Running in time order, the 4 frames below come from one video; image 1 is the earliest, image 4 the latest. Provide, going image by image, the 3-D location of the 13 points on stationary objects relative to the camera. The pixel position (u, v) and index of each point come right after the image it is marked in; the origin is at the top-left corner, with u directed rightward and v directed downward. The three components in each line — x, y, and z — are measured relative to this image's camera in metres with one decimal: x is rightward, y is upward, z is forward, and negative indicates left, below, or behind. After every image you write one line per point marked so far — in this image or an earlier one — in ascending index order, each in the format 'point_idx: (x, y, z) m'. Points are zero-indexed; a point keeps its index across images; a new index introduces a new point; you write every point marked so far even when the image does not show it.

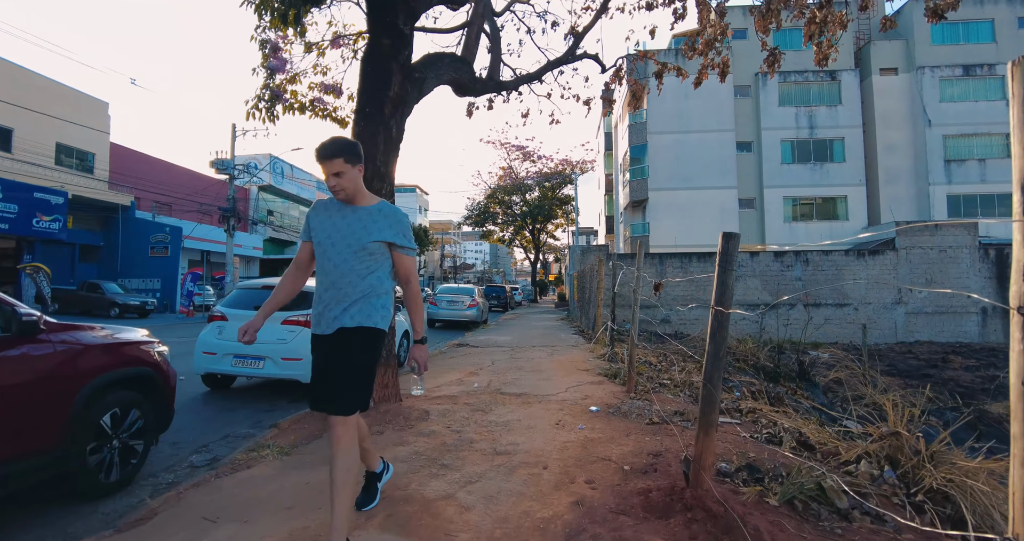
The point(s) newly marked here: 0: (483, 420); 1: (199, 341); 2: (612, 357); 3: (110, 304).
0: (-0.3, -1.4, +4.2) m
1: (-4.2, -1.0, +6.0) m
2: (+1.7, -1.5, +7.4) m
3: (-17.4, -1.4, +19.4) m
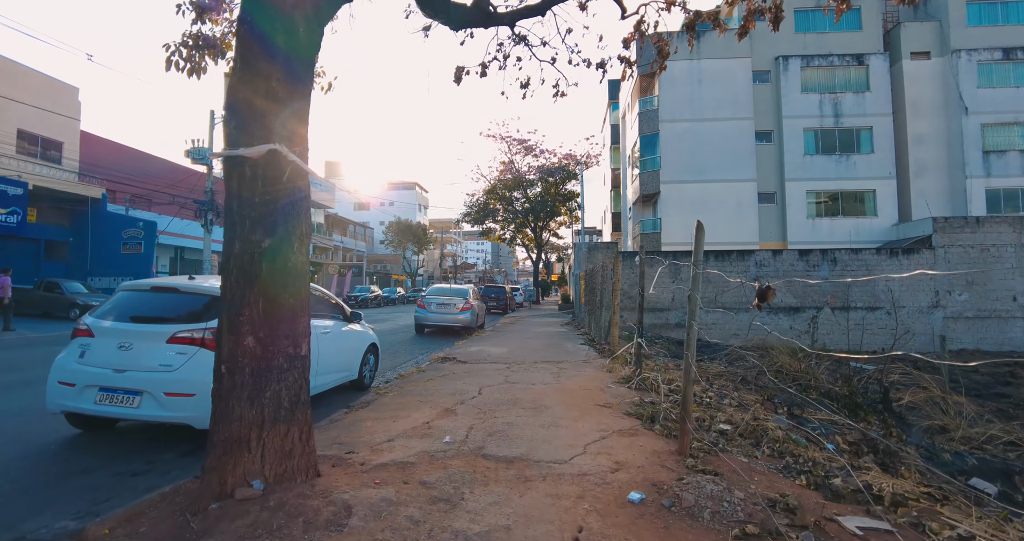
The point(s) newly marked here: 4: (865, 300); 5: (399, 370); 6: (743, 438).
0: (-0.4, -1.4, +2.4) m
1: (-4.3, -0.9, +4.2) m
2: (+1.6, -1.4, +5.5) m
3: (-17.4, -1.4, +17.6) m
4: (+12.8, -1.1, +16.7) m
5: (-2.0, -1.8, +7.8) m
6: (+2.0, -1.5, +3.9) m
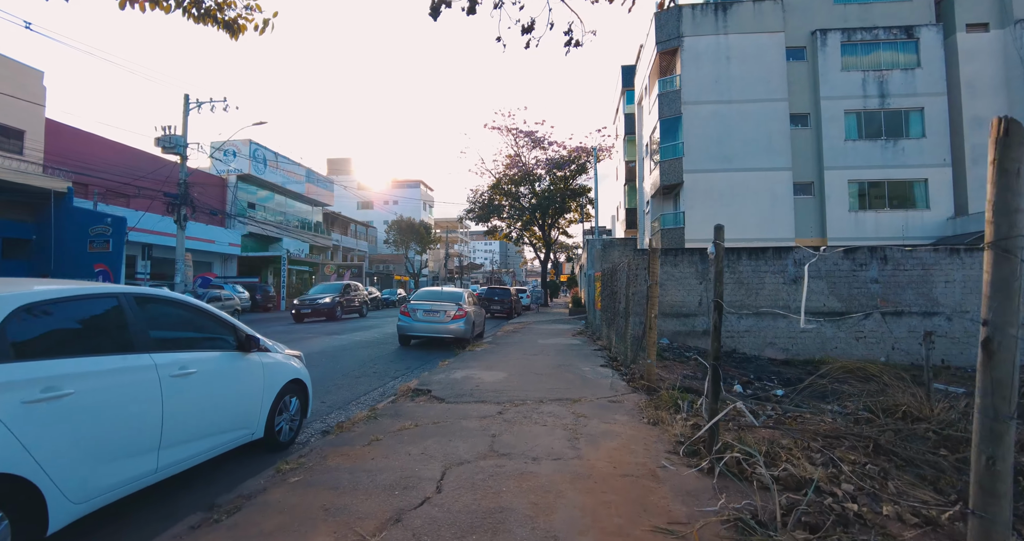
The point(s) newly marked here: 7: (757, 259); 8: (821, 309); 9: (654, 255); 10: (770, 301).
0: (-0.5, -1.4, +0.1) m
1: (-4.4, -0.9, +2.0) m
2: (+1.5, -1.4, +3.2) m
3: (-17.3, -1.4, +15.7) m
4: (+12.9, -1.0, +14.1) m
5: (-2.0, -1.8, +5.6) m
6: (+1.9, -1.5, +1.6) m
7: (+8.3, +0.4, +14.9) m
8: (+10.1, -1.2, +14.5) m
9: (+2.0, +0.2, +6.3) m
10: (+8.6, -1.0, +14.7) m
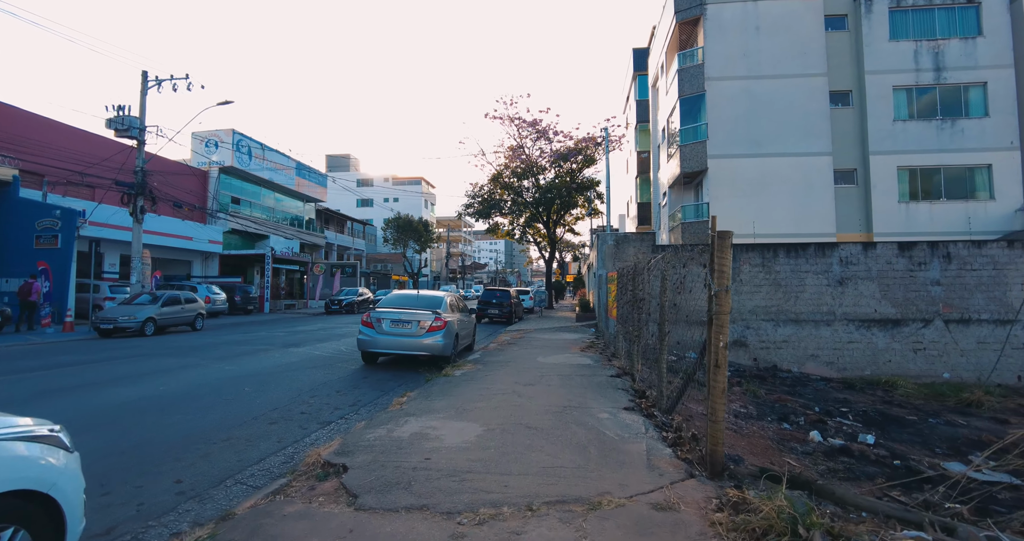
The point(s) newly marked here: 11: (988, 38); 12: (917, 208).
0: (-0.8, -1.3, -2.3) m
1: (-4.7, -0.9, -0.4) m
2: (+1.2, -1.4, +0.8) m
3: (-17.4, -1.3, +13.5) m
4: (+12.8, -1.0, +11.5) m
5: (-2.3, -1.8, +3.1) m
6: (+1.6, -1.4, -0.8) m
7: (+8.2, +0.4, +12.3) m
8: (+10.0, -1.2, +11.9) m
9: (+1.8, +0.2, +3.9) m
10: (+8.5, -1.0, +12.2) m
11: (+18.9, +9.2, +17.7) m
12: (+16.2, +2.5, +17.8) m
